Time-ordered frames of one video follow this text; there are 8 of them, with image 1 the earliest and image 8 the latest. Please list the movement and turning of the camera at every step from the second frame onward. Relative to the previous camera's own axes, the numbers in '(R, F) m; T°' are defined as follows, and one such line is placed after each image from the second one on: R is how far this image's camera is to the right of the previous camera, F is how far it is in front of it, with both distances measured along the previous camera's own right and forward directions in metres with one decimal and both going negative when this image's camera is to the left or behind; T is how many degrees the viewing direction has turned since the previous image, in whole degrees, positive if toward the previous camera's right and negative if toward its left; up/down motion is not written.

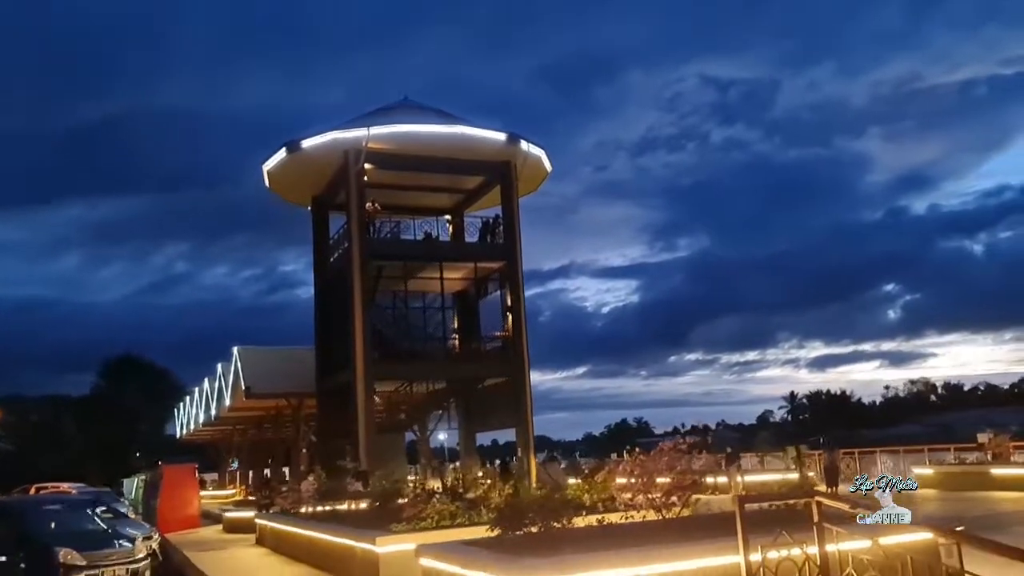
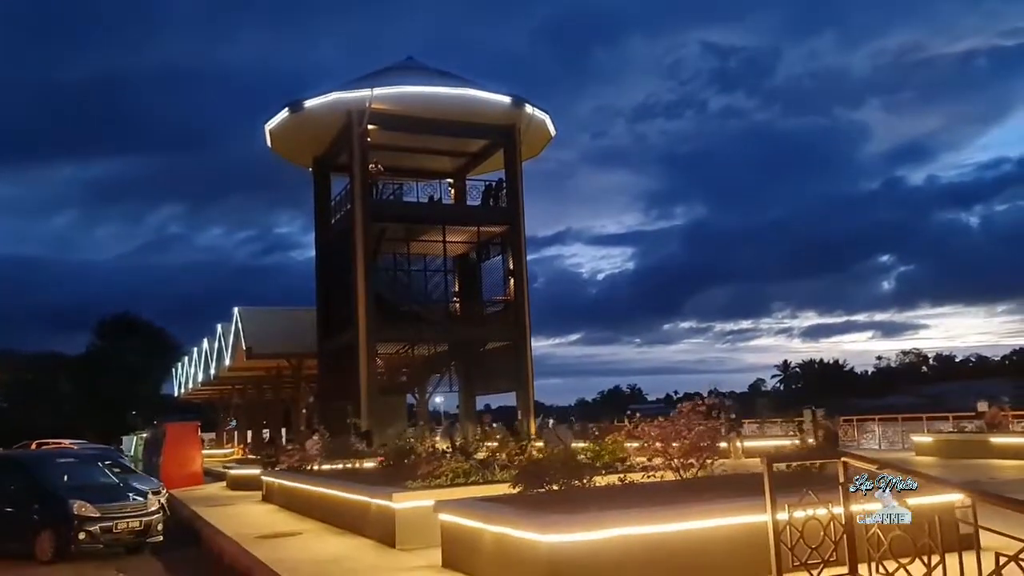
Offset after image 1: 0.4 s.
(-0.3, 0.0) m; 0°
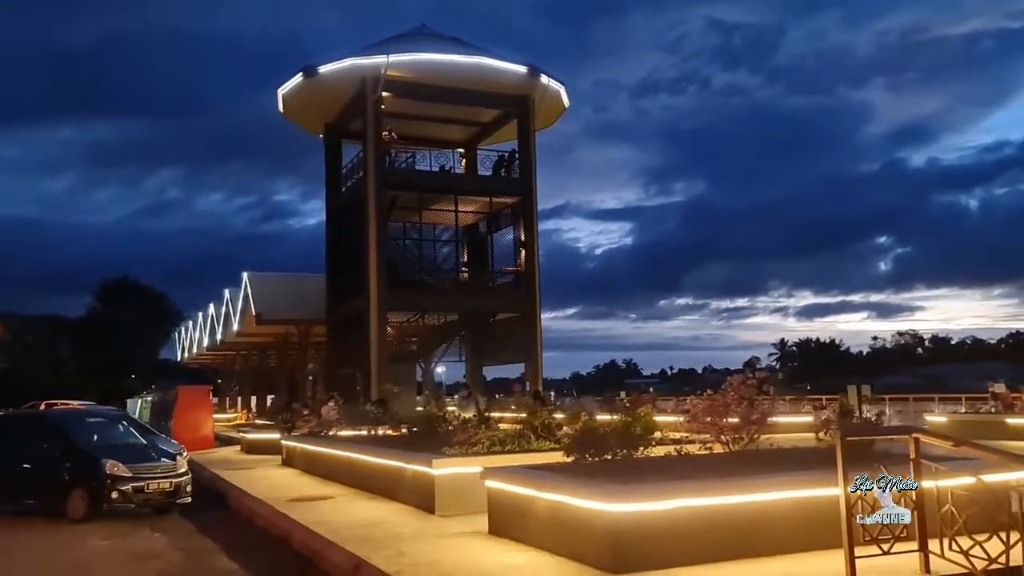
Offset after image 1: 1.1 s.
(-0.6, +0.1) m; 0°
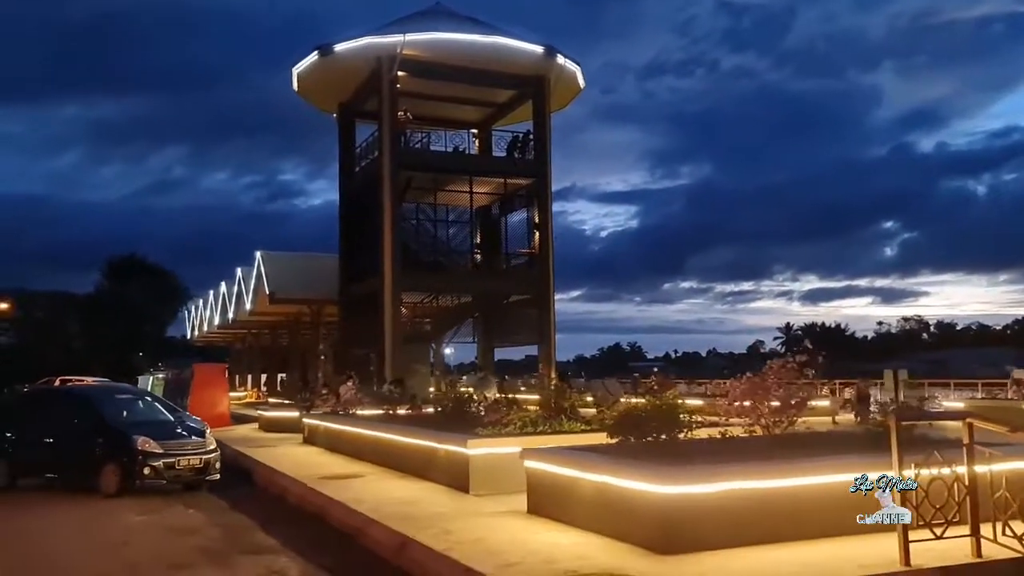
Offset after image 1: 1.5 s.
(-0.4, 0.0) m; 0°
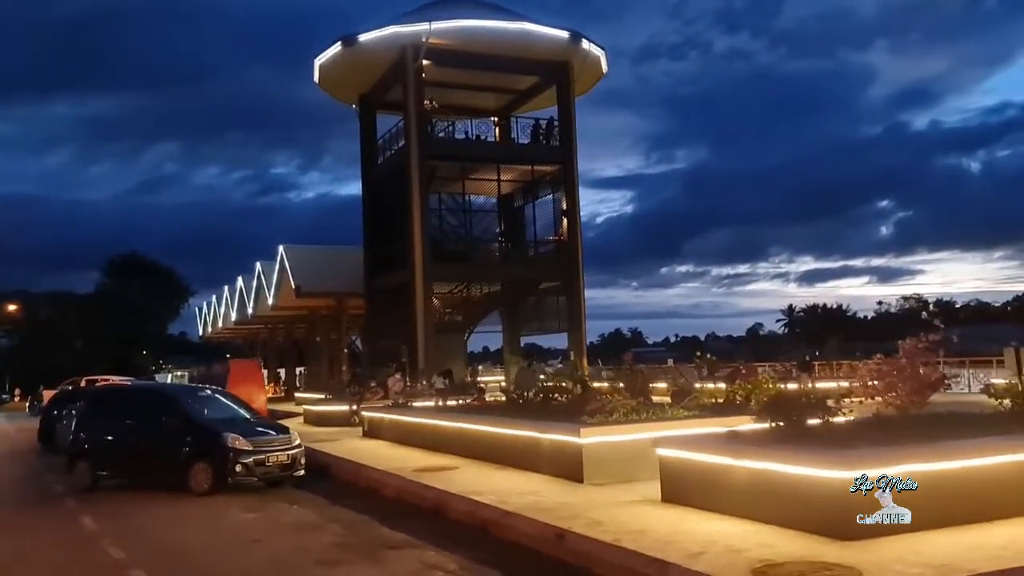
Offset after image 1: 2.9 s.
(-1.5, +0.2) m; 0°
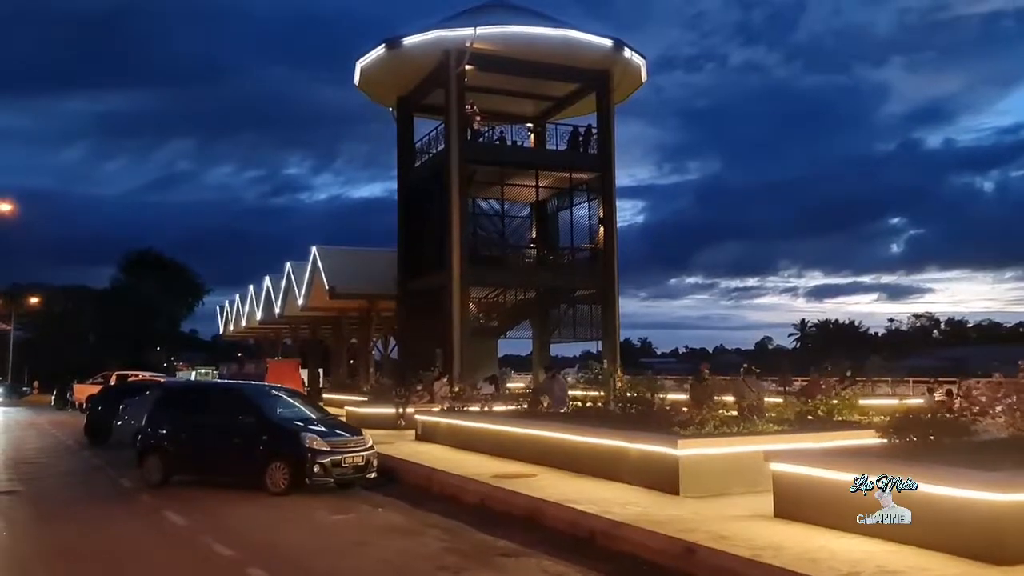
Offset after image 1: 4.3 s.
(-1.2, +0.1) m; -1°
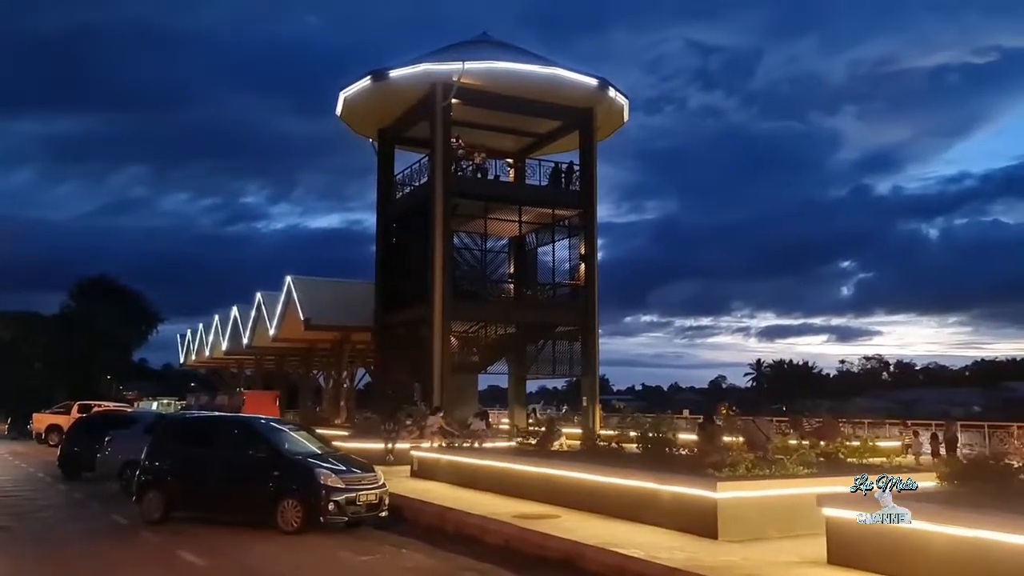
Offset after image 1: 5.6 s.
(-1.1, +0.3) m; +3°
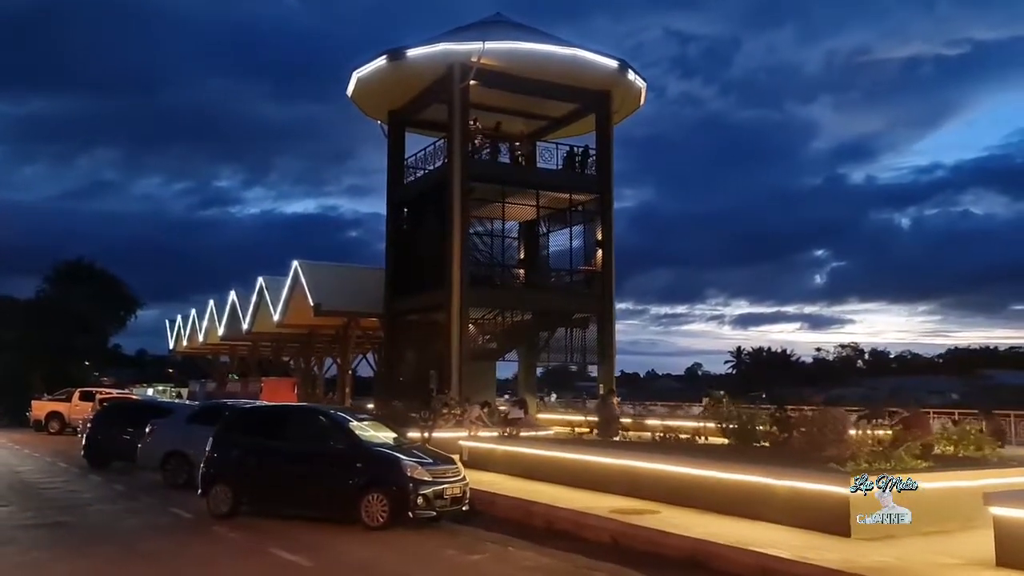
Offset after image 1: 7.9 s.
(-1.8, +0.8) m; +1°
